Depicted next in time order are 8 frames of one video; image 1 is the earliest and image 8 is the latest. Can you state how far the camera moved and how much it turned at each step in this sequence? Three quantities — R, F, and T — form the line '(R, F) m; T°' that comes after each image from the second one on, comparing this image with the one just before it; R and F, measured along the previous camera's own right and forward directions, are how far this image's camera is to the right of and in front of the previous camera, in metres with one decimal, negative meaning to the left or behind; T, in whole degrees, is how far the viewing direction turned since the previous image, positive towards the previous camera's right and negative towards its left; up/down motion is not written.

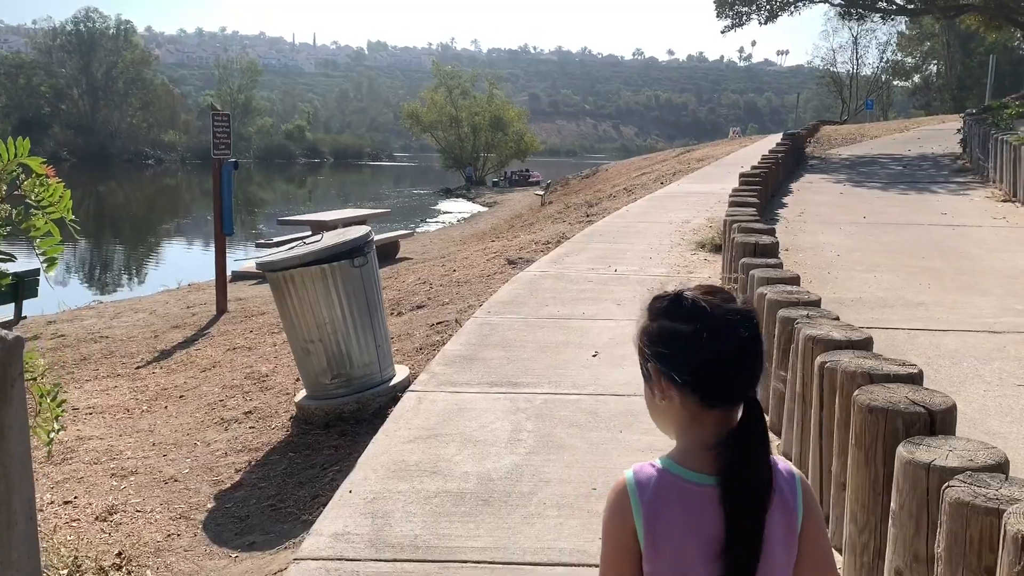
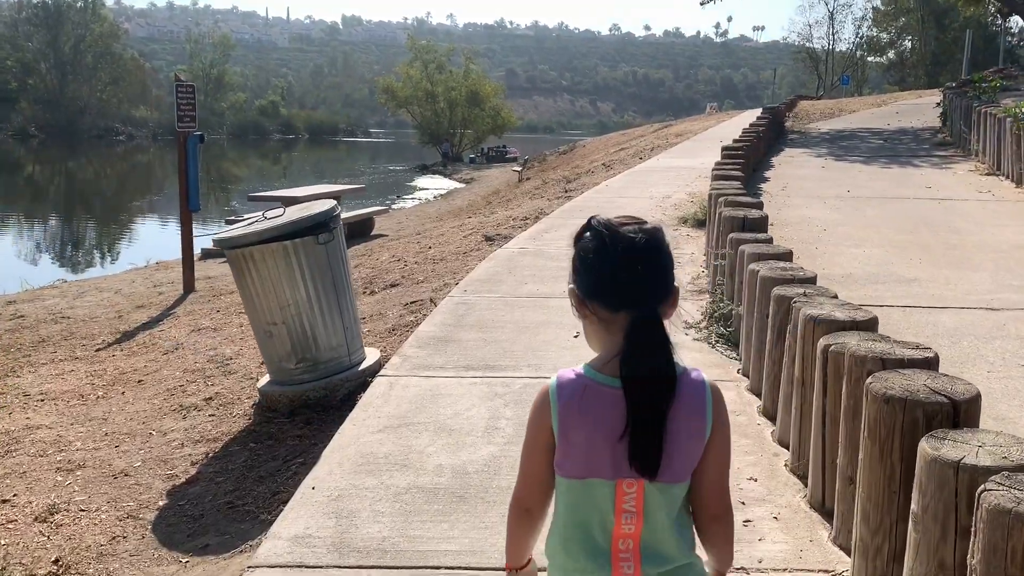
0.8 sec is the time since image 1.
(0.0, +0.3) m; +1°
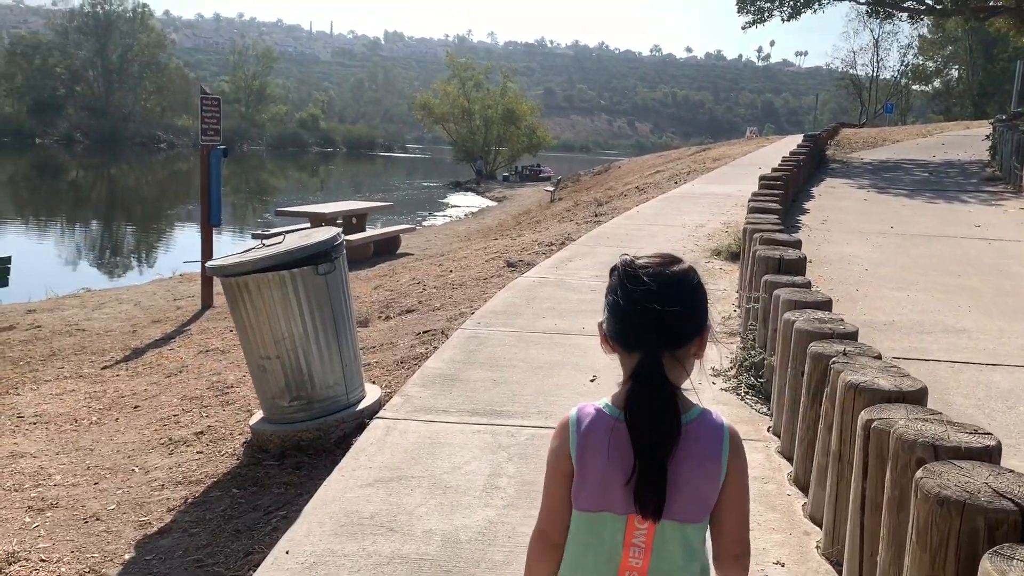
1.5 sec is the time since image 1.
(+0.1, +0.4) m; -2°
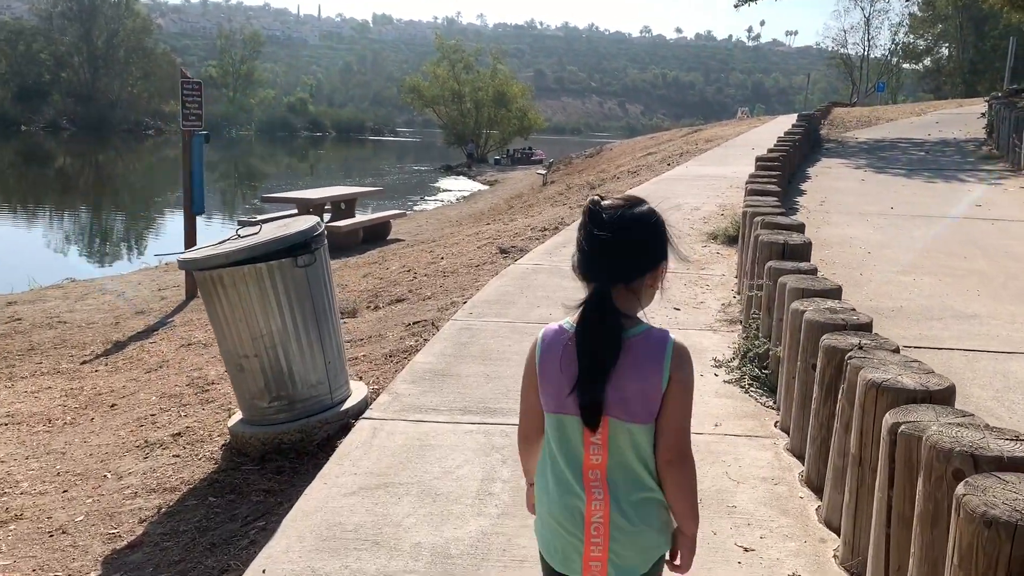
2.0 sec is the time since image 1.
(0.0, +0.3) m; 0°
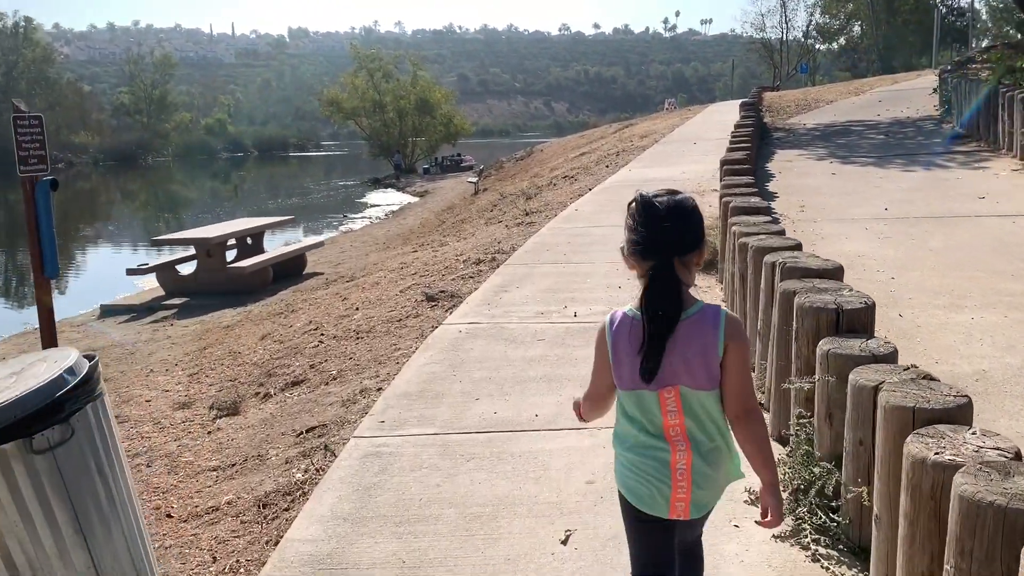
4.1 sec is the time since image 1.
(+0.1, +1.8) m; +4°
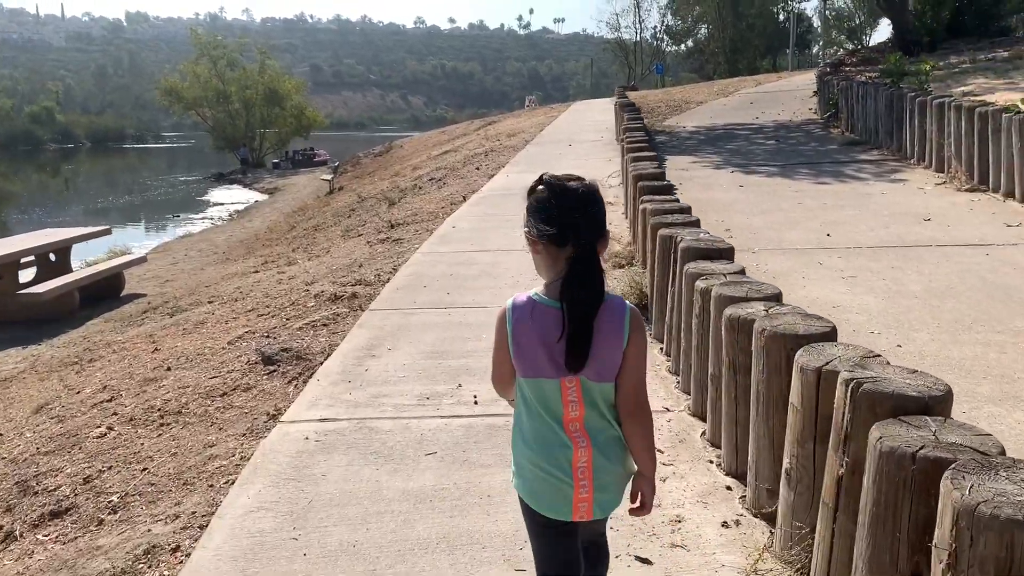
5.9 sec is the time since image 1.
(-0.1, +1.9) m; +9°
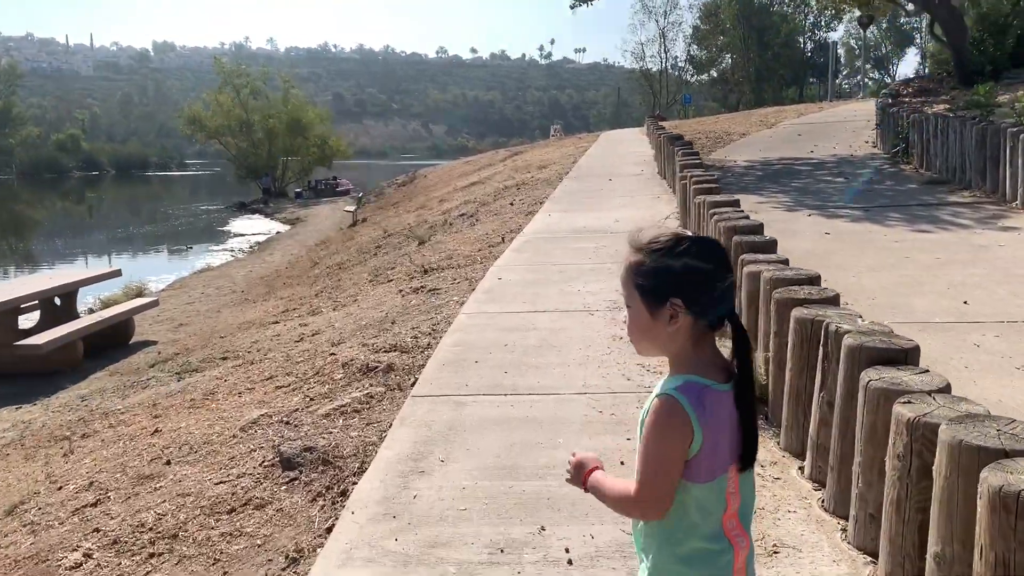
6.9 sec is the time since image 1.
(-0.3, +1.2) m; -1°
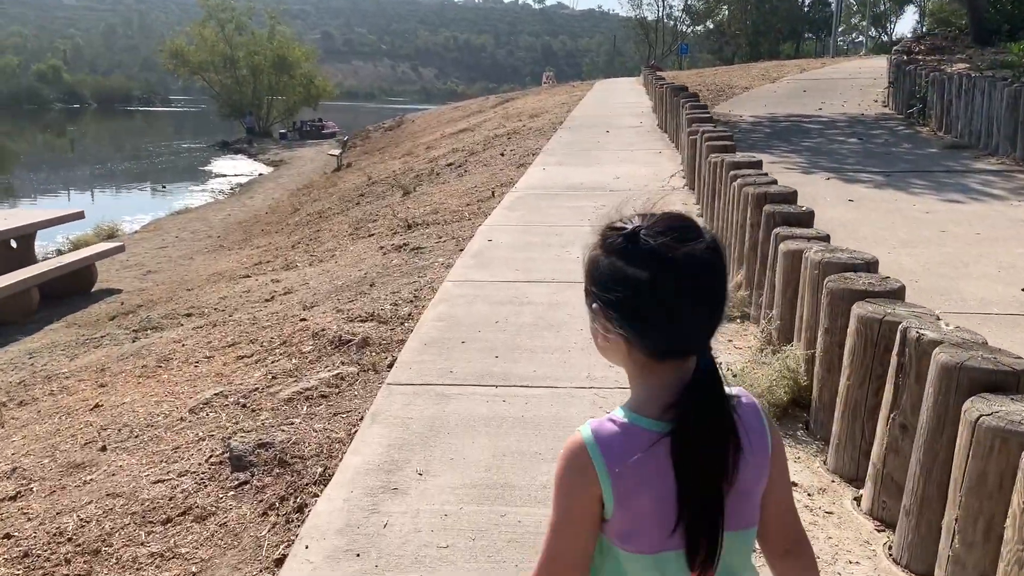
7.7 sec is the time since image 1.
(-0.1, +0.8) m; +1°
